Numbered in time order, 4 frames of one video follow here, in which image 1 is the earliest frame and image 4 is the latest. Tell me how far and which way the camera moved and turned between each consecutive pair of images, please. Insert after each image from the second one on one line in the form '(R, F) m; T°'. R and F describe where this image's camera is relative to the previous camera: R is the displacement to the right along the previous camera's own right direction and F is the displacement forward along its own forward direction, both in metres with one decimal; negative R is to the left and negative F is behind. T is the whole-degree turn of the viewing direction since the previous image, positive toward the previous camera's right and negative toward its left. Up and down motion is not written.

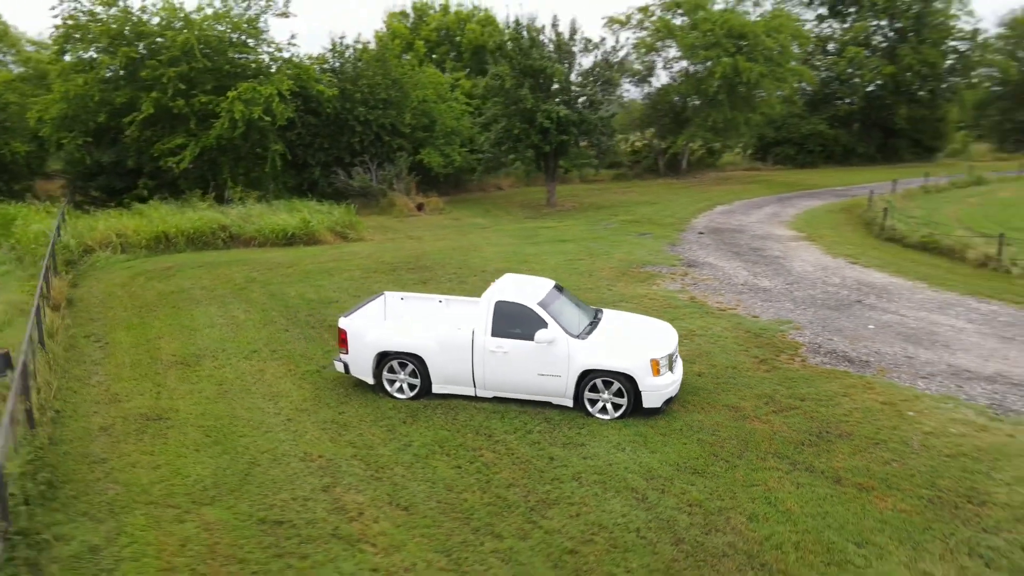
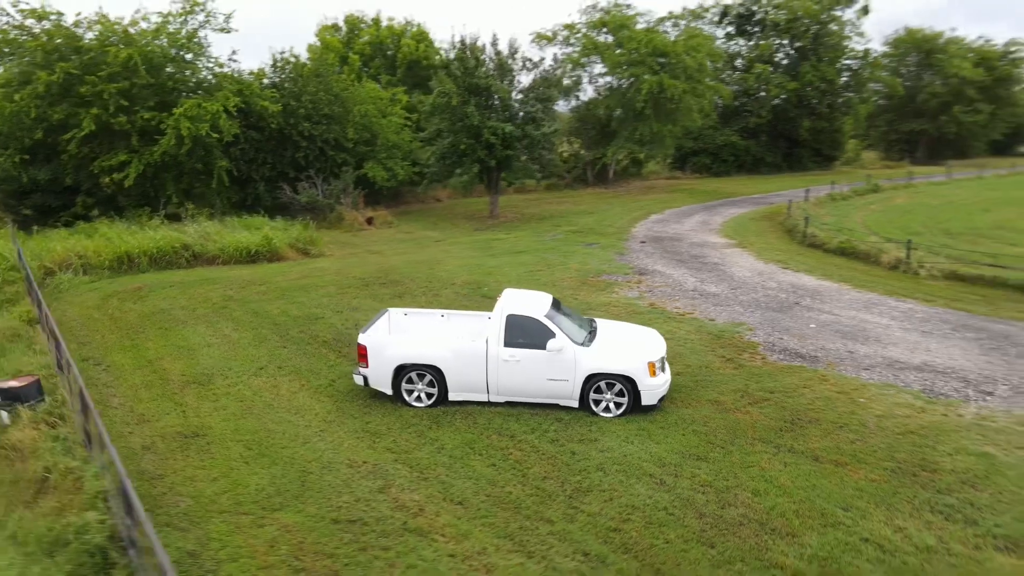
(-1.2, -0.9) m; +7°
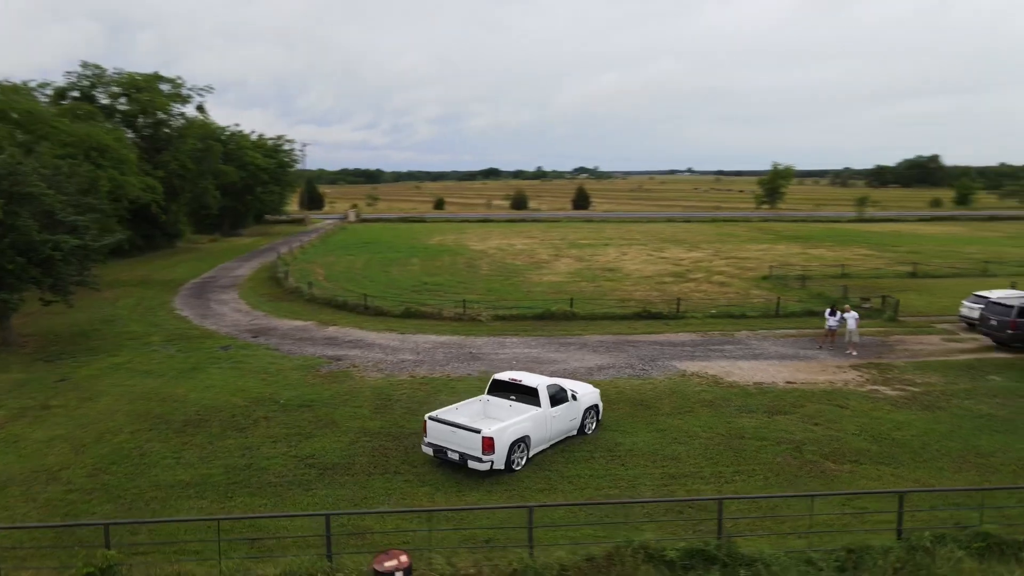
(-12.0, +2.7) m; +60°
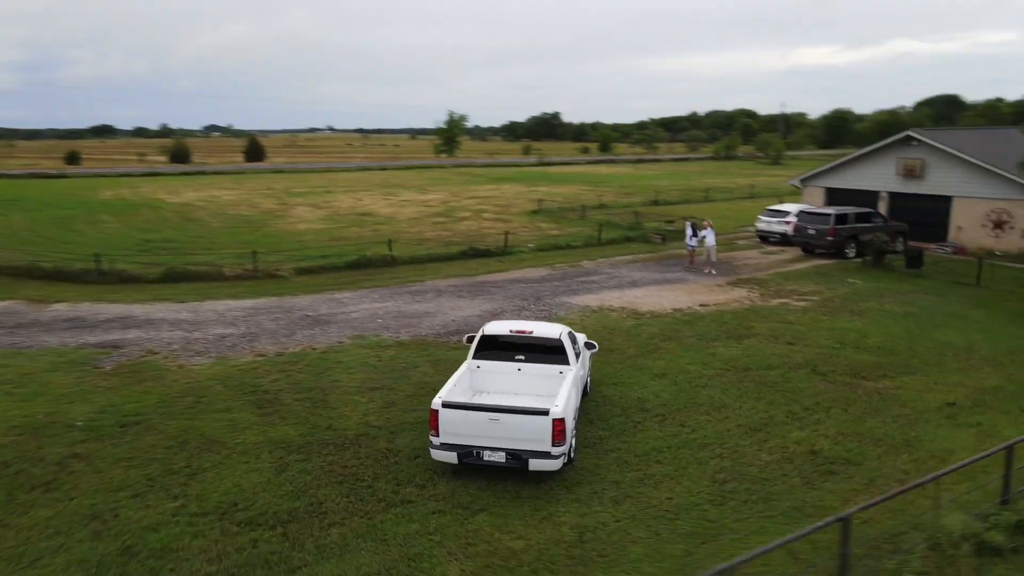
(-4.2, +5.4) m; +26°
